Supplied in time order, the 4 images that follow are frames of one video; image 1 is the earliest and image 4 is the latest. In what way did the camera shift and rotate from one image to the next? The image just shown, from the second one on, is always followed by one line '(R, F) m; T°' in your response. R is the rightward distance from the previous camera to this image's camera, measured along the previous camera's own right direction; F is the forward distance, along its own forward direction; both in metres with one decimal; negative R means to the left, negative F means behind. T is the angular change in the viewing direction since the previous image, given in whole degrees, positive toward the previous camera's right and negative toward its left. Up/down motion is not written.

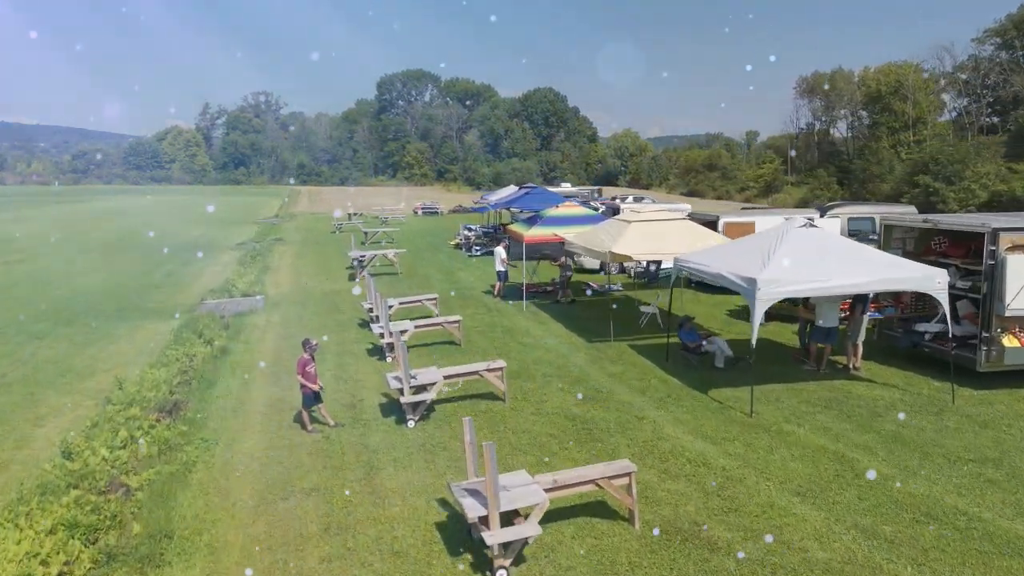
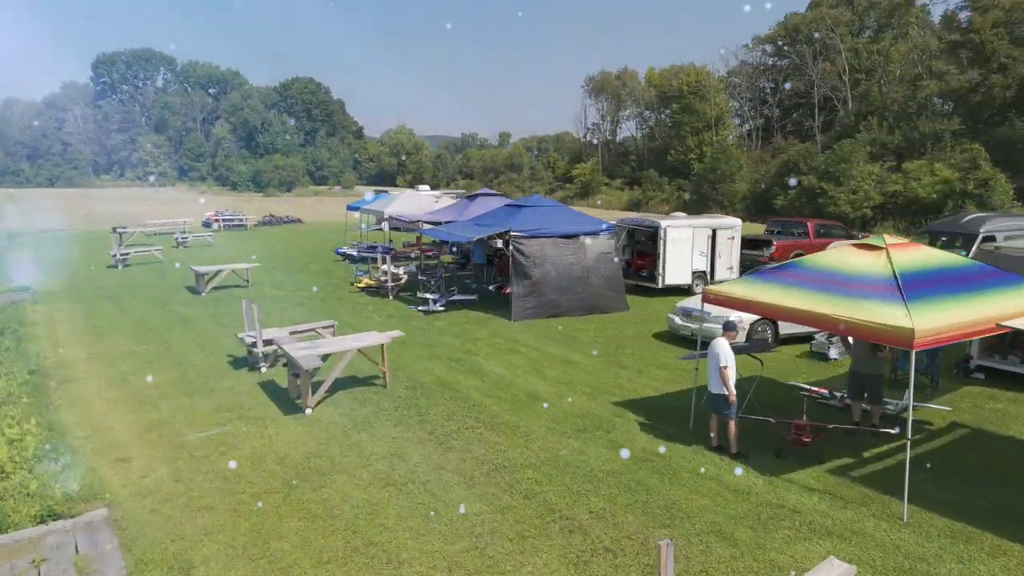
(-4.6, +10.4) m; +19°
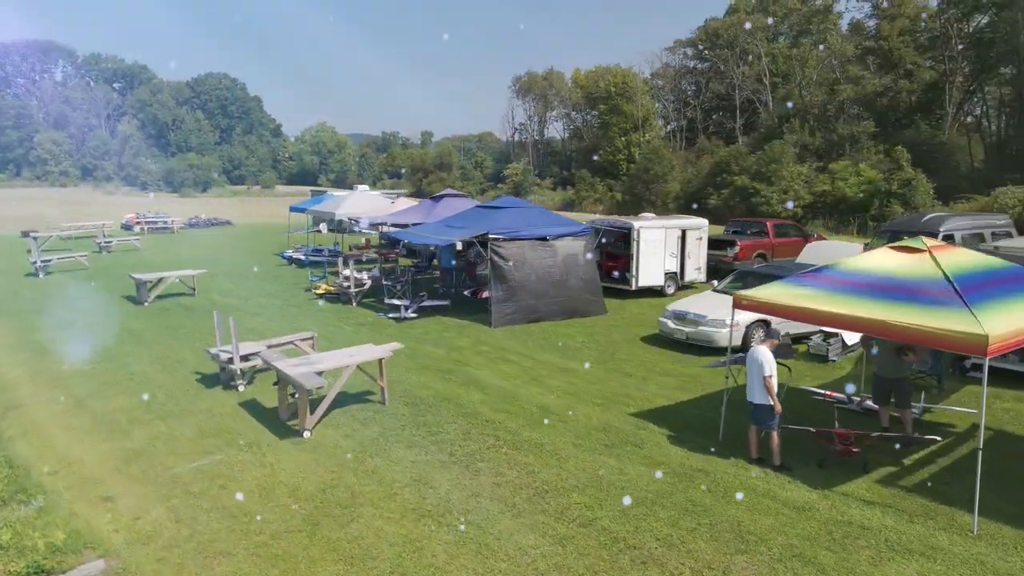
(-1.0, +0.6) m; +6°
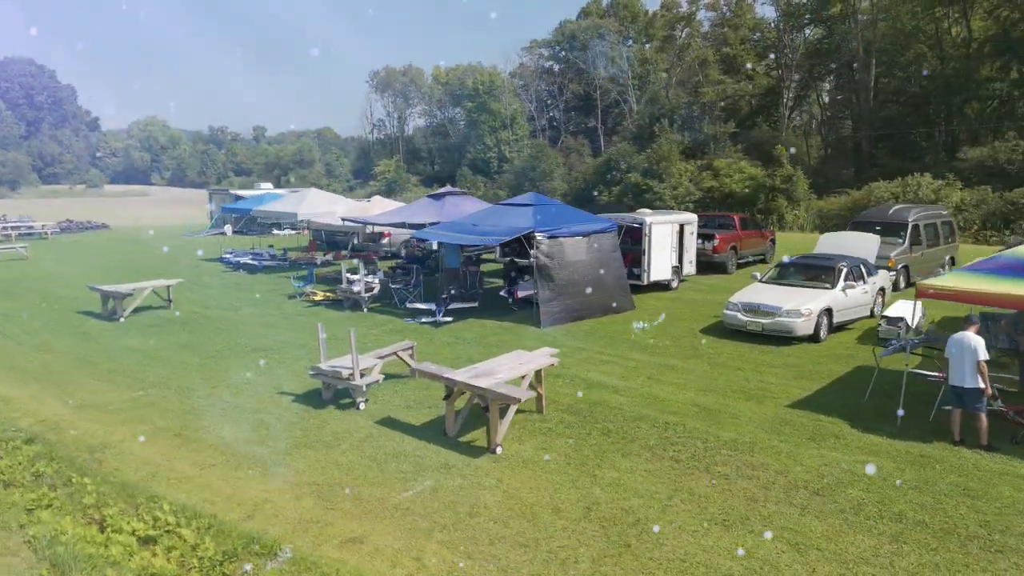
(-3.6, +0.8) m; +12°
